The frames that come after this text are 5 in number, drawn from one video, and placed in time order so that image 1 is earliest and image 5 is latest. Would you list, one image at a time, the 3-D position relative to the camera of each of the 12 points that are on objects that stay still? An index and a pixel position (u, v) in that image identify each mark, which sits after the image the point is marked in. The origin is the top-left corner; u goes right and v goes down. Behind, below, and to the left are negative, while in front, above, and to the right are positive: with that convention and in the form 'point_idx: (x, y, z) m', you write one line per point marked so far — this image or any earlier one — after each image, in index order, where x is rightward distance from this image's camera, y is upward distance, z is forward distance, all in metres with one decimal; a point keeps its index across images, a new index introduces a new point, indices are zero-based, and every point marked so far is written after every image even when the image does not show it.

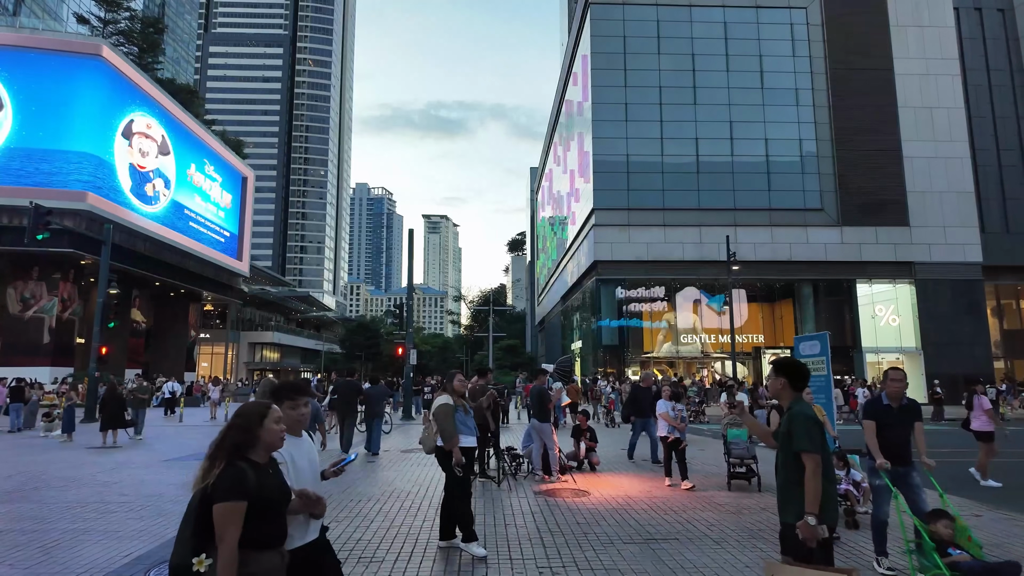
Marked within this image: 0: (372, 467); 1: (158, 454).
0: (-2.7, -3.4, +11.4) m
1: (-7.8, -3.7, +13.1) m
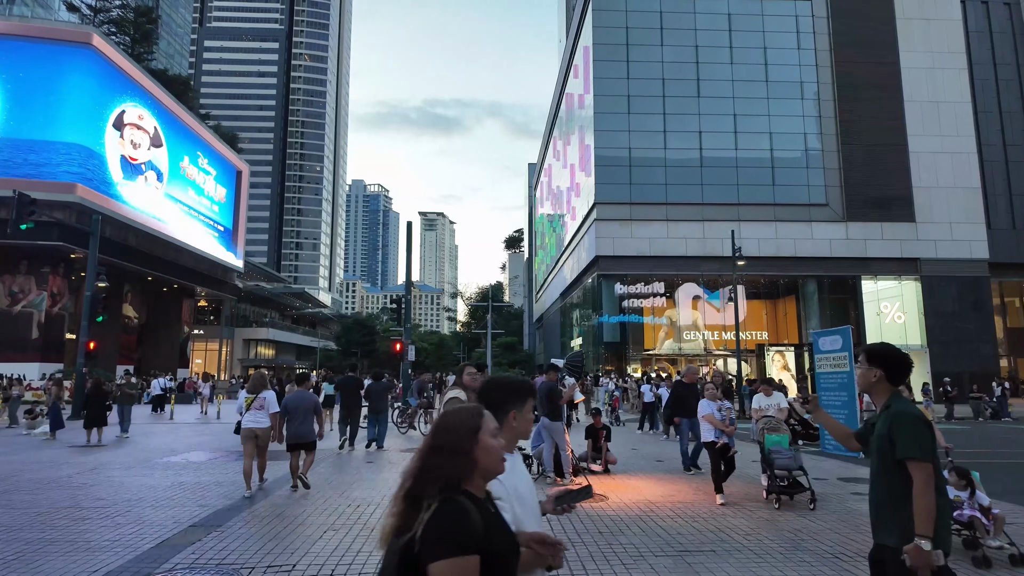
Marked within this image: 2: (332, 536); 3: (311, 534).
0: (-2.6, -3.2, +10.7) m
1: (-7.7, -3.5, +12.4) m
2: (-1.9, -2.6, +6.2) m
3: (-2.1, -2.6, +6.2) m
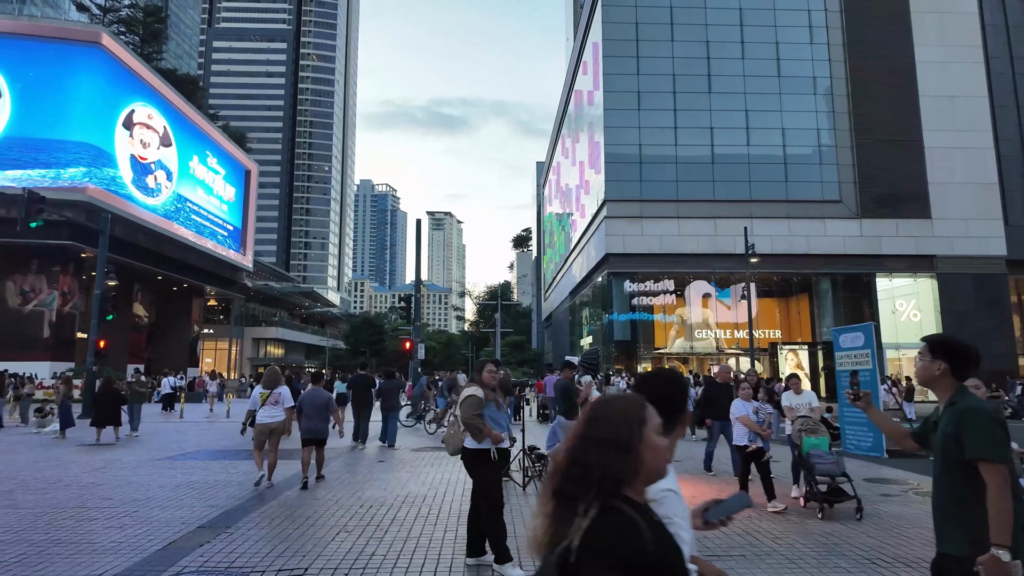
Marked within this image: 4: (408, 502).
0: (-2.3, -3.2, +10.5) m
1: (-7.5, -3.4, +12.3) m
2: (-1.7, -2.5, +6.0) m
3: (-1.9, -2.5, +6.0) m
4: (-1.3, -2.7, +7.6) m
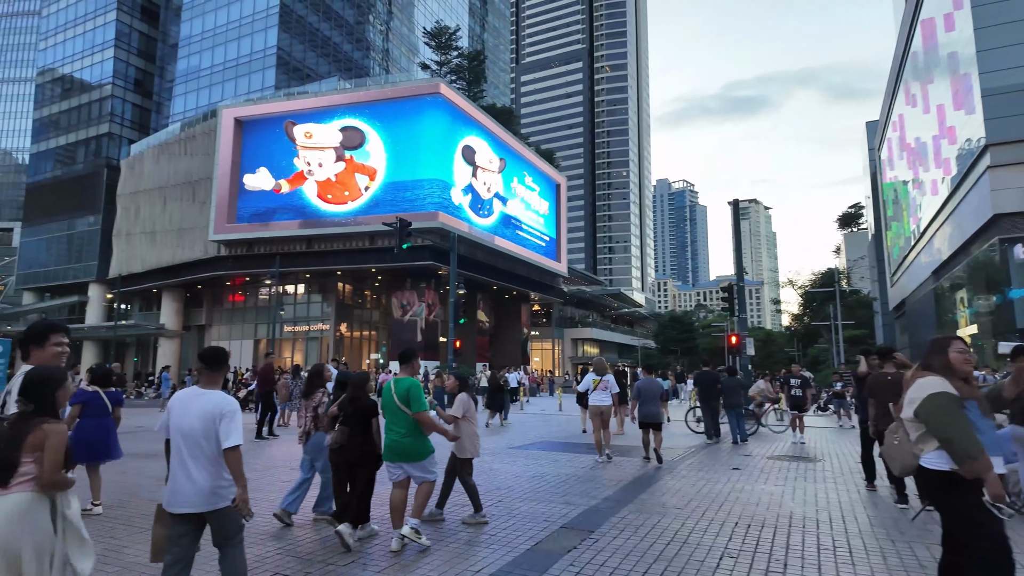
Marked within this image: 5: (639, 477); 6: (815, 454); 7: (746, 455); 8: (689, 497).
0: (+3.4, -2.8, +9.1) m
1: (-0.2, -3.4, +13.1) m
2: (+1.8, -2.2, +4.8) m
3: (+1.6, -2.3, +5.0) m
4: (+2.9, -2.4, +6.0) m
5: (+1.9, -2.8, +8.8) m
6: (+6.0, -3.3, +11.7) m
7: (+4.5, -3.2, +11.5) m
8: (+2.2, -2.6, +7.4) m
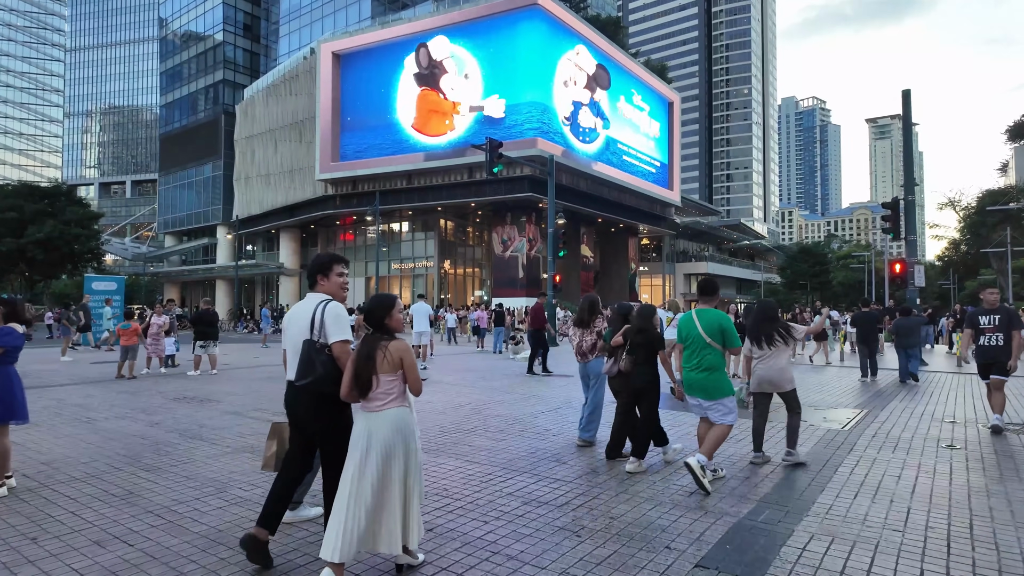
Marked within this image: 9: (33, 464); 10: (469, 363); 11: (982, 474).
0: (+4.5, -1.7, +6.1) m
1: (+1.7, -1.9, +10.8) m
2: (+2.1, -1.6, +2.2) m
3: (+2.0, -1.6, +2.4) m
4: (+3.5, -1.7, +3.2) m
5: (+3.0, -1.7, +6.1) m
6: (+7.5, -1.9, +8.3) m
7: (+6.1, -1.9, +8.4) m
8: (+3.0, -1.7, +4.7) m
9: (-4.7, -1.7, +5.9) m
10: (-1.3, -2.2, +17.2) m
11: (+4.4, -1.7, +5.8) m
